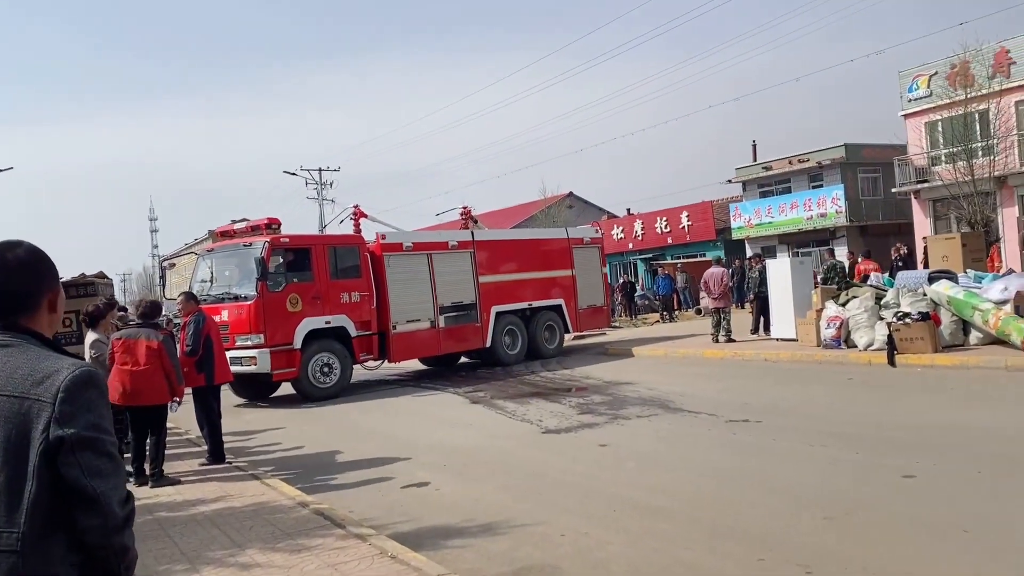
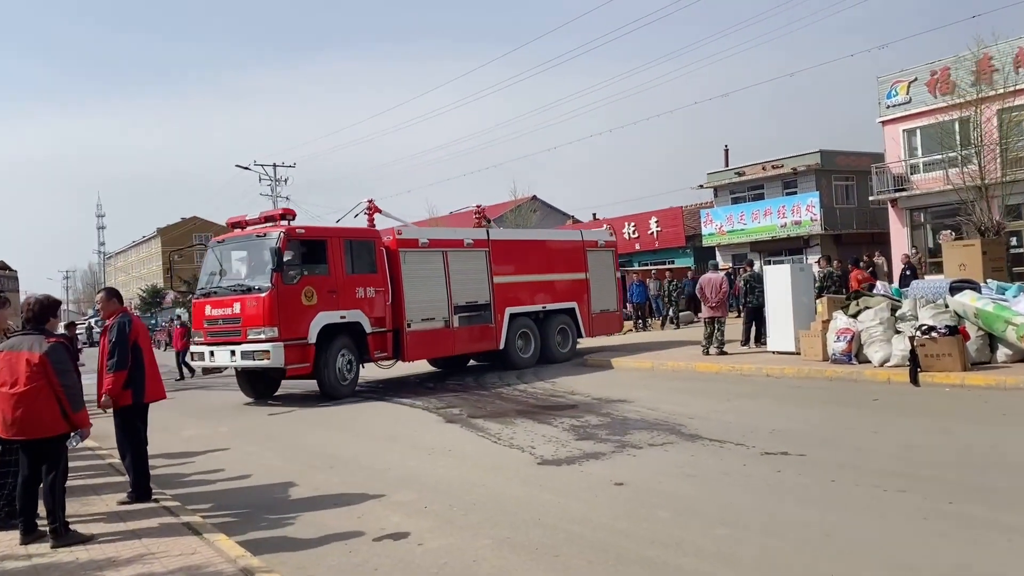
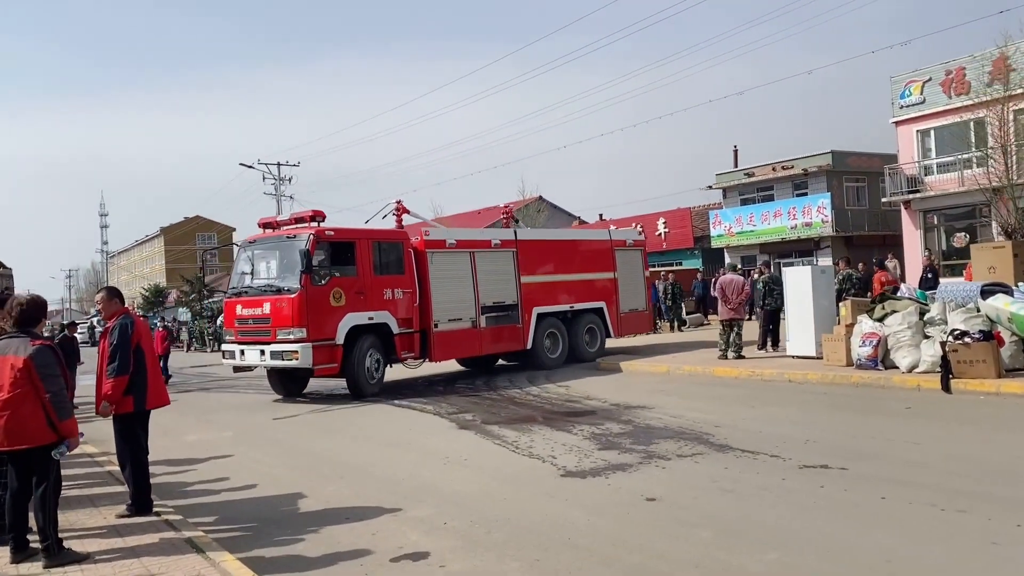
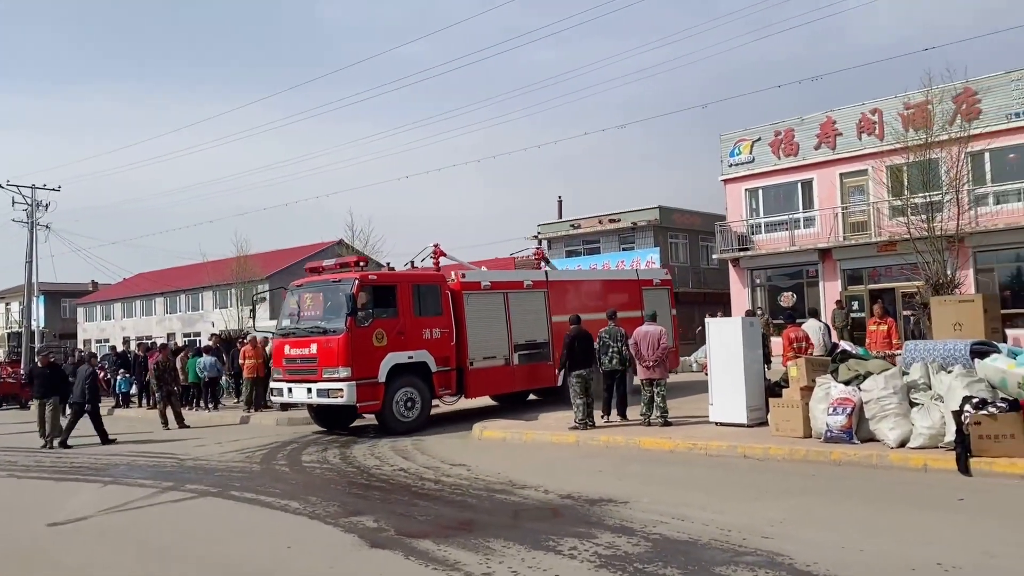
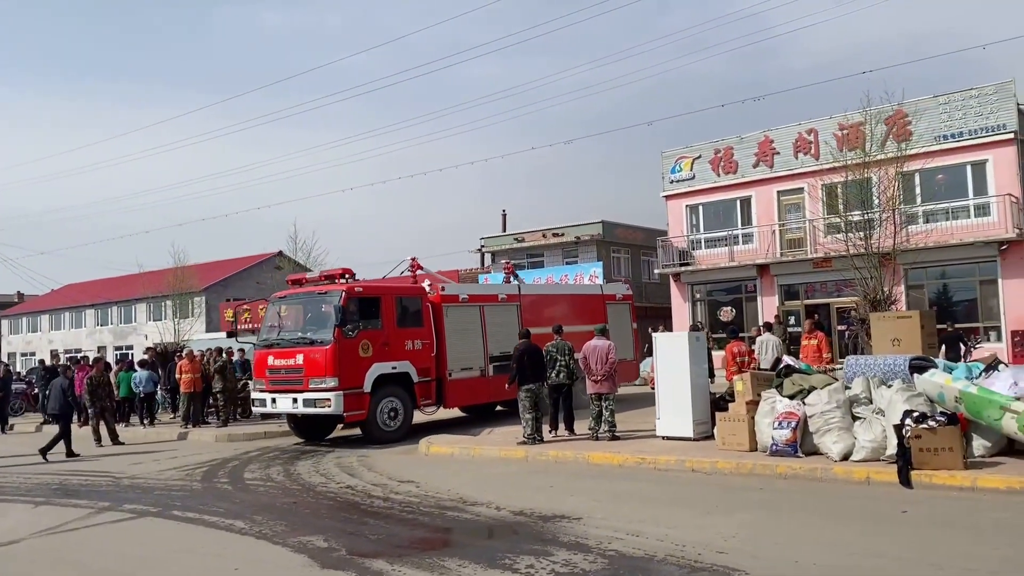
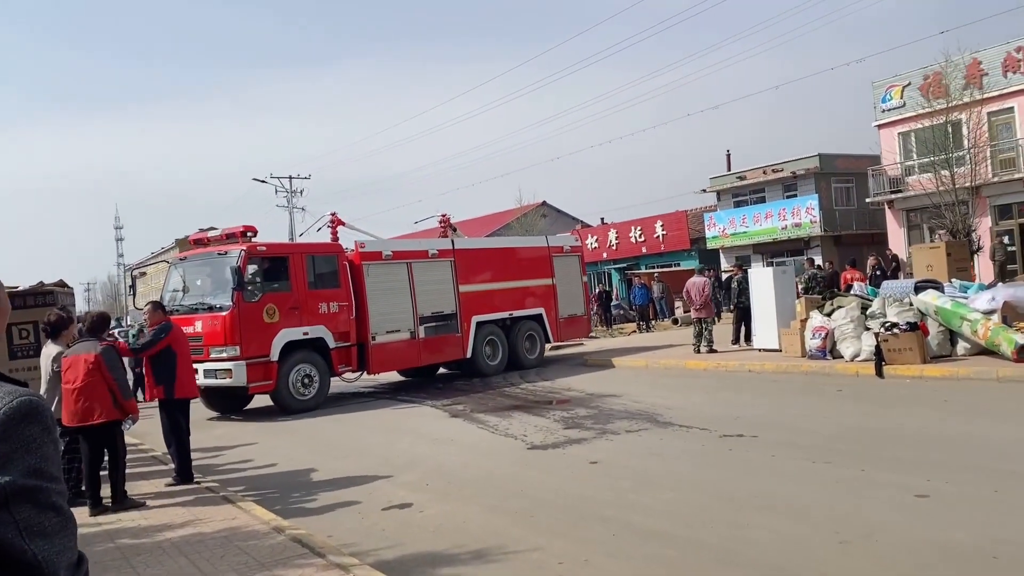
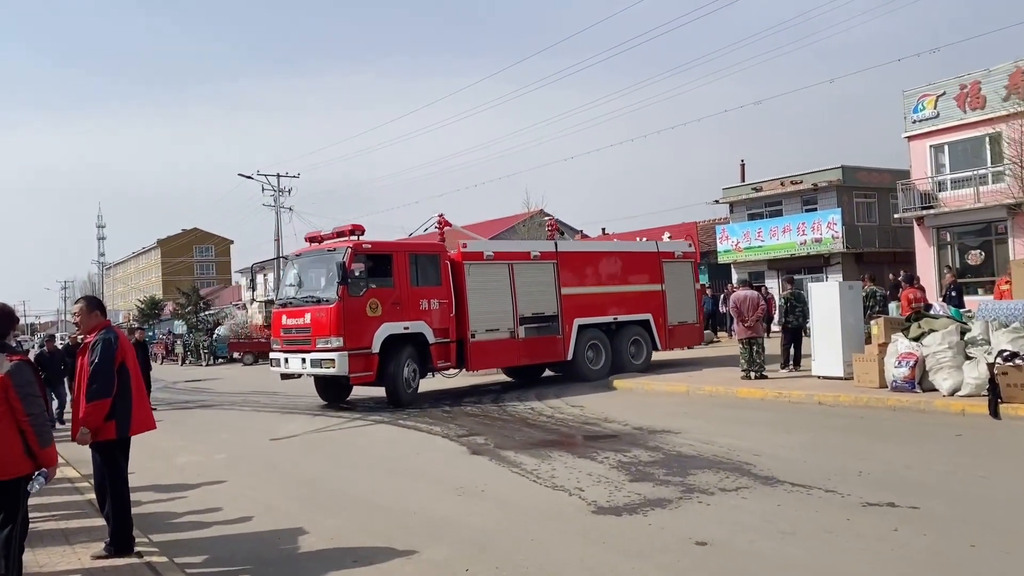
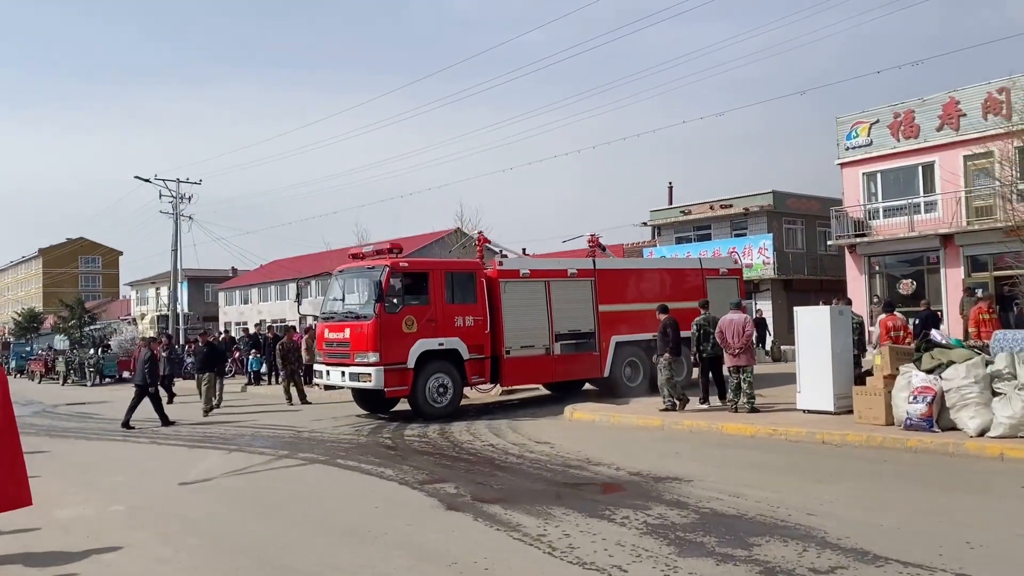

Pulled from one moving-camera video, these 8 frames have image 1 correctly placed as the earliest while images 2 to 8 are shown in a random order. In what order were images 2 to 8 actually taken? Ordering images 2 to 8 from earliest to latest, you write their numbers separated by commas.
6, 2, 3, 7, 8, 4, 5
